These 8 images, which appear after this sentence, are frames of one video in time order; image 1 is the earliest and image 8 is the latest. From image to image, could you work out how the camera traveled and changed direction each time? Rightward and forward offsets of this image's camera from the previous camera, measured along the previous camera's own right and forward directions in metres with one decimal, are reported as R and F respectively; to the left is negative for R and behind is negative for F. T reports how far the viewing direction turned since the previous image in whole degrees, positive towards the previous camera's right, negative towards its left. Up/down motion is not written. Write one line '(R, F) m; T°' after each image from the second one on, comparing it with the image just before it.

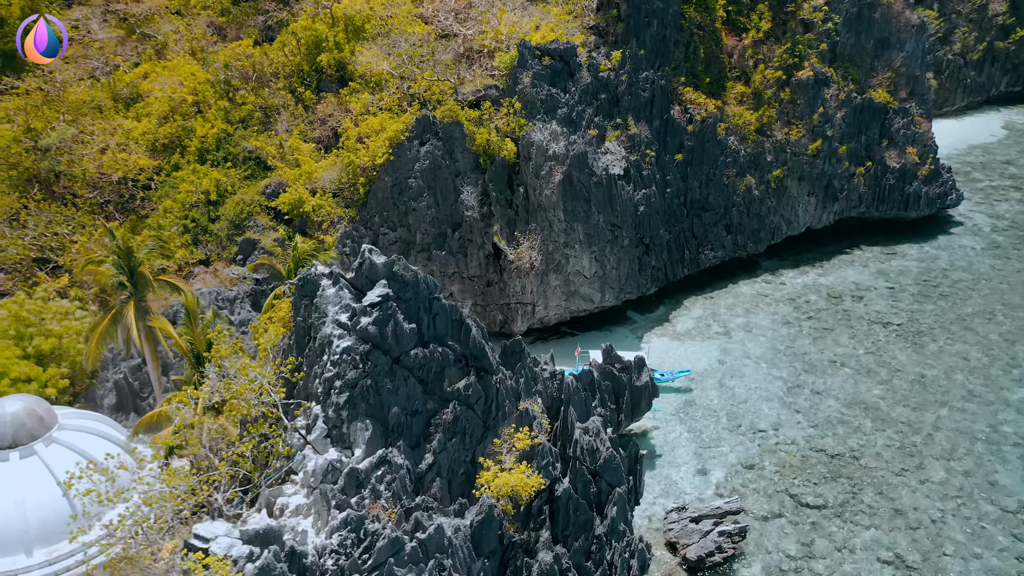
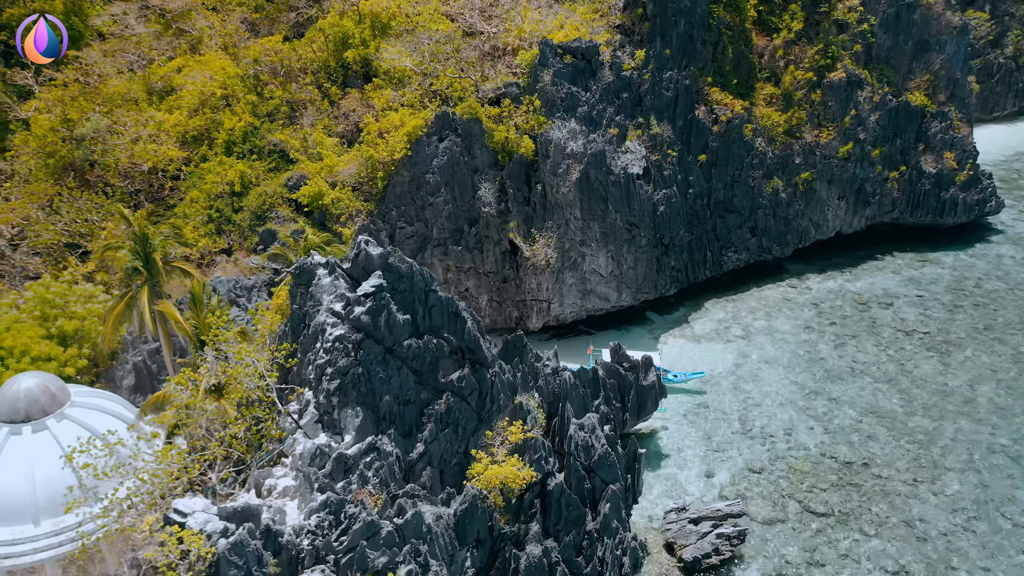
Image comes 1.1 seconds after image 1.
(+1.1, -0.1) m; -3°
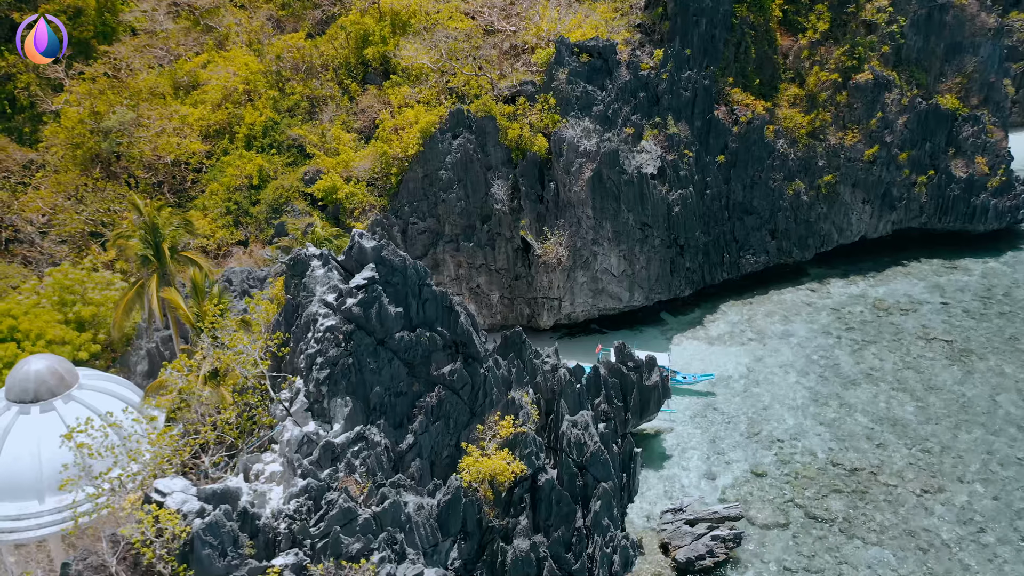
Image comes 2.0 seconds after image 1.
(+1.0, -0.1) m; -2°
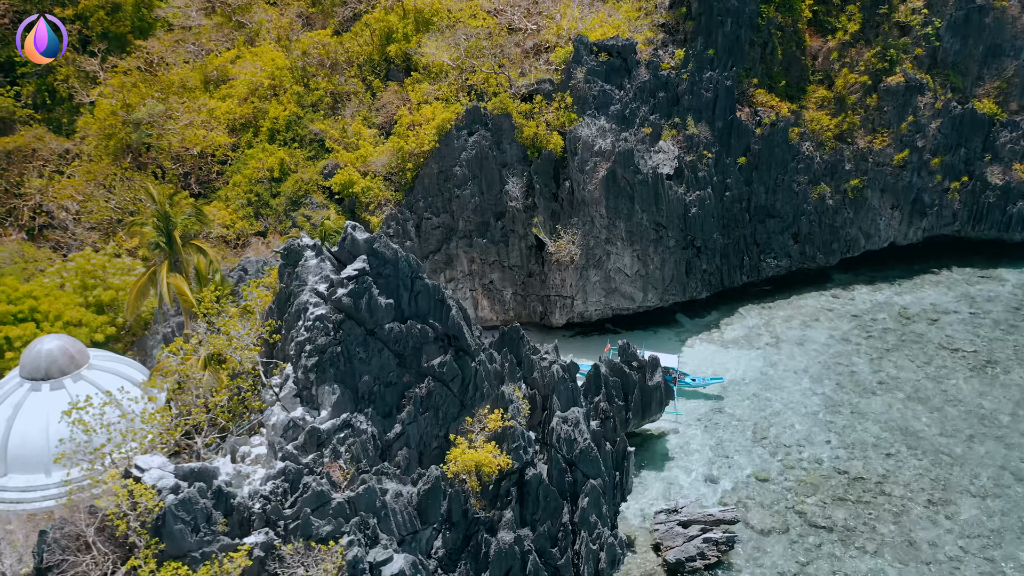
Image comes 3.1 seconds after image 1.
(+1.2, -0.2) m; -3°
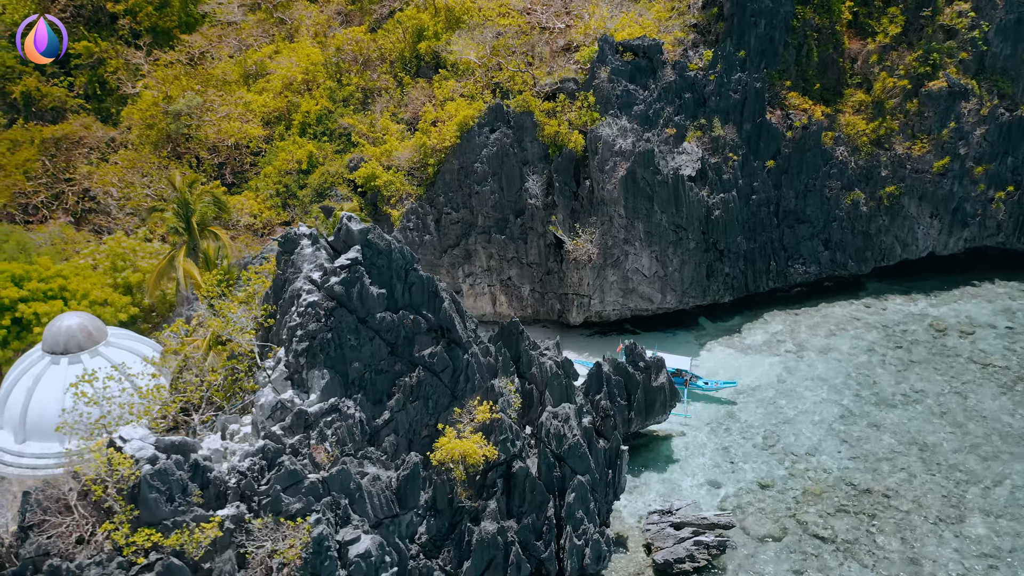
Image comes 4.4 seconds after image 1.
(+1.5, -0.3) m; -4°
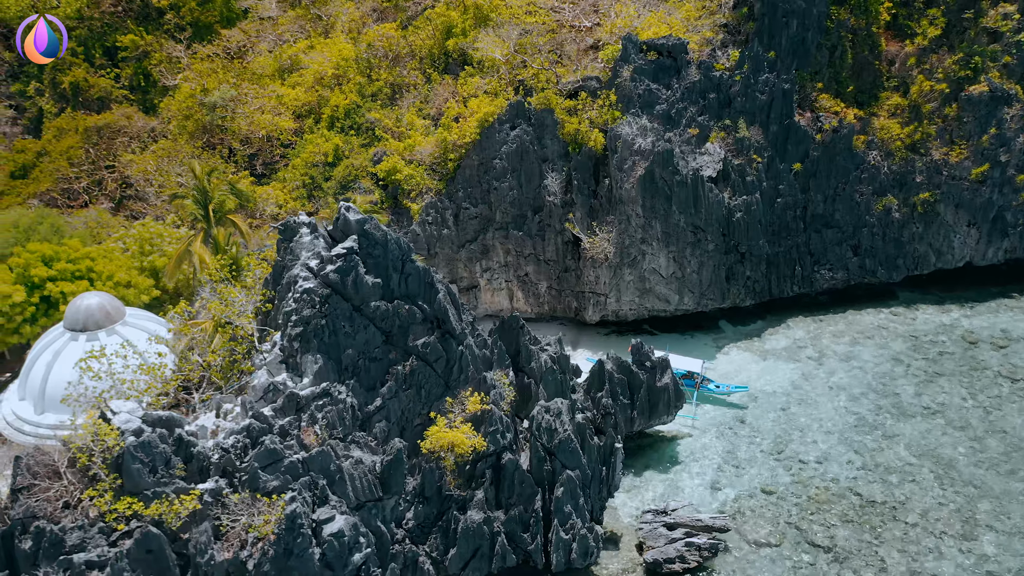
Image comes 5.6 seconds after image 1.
(+1.4, -0.2) m; -3°
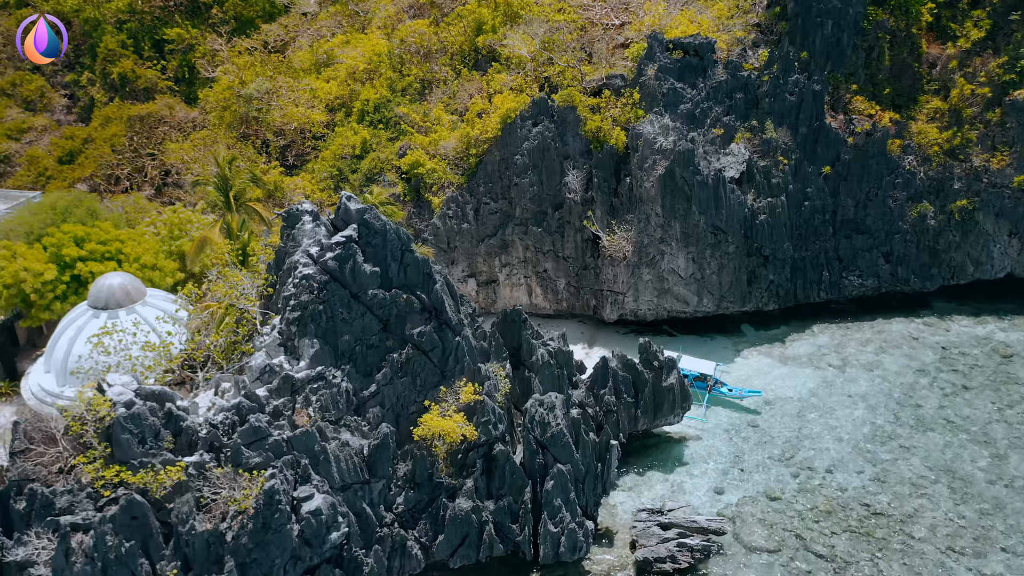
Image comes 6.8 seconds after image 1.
(+1.4, -0.2) m; -4°
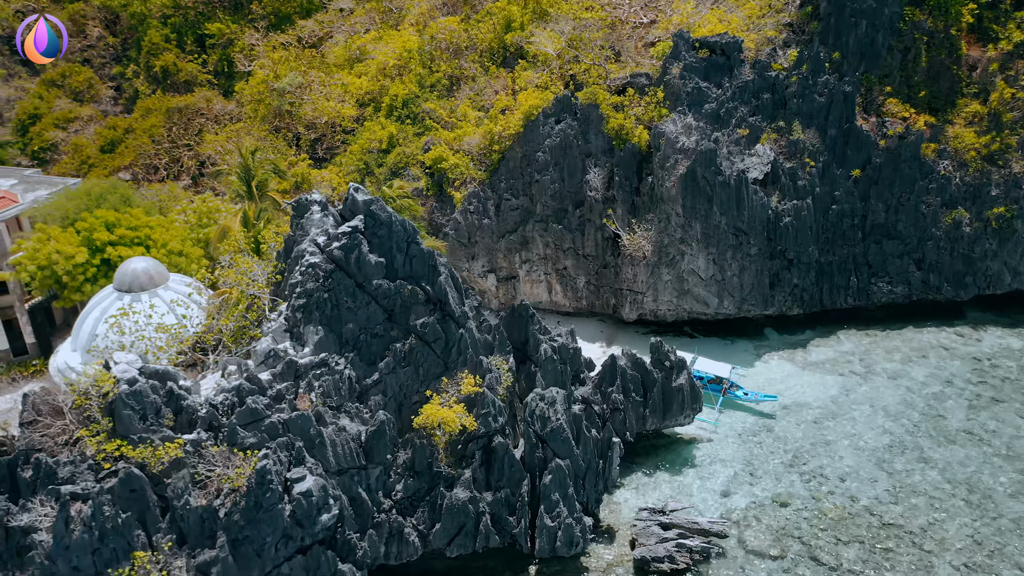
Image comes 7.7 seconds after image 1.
(+1.1, -0.2) m; -3°
